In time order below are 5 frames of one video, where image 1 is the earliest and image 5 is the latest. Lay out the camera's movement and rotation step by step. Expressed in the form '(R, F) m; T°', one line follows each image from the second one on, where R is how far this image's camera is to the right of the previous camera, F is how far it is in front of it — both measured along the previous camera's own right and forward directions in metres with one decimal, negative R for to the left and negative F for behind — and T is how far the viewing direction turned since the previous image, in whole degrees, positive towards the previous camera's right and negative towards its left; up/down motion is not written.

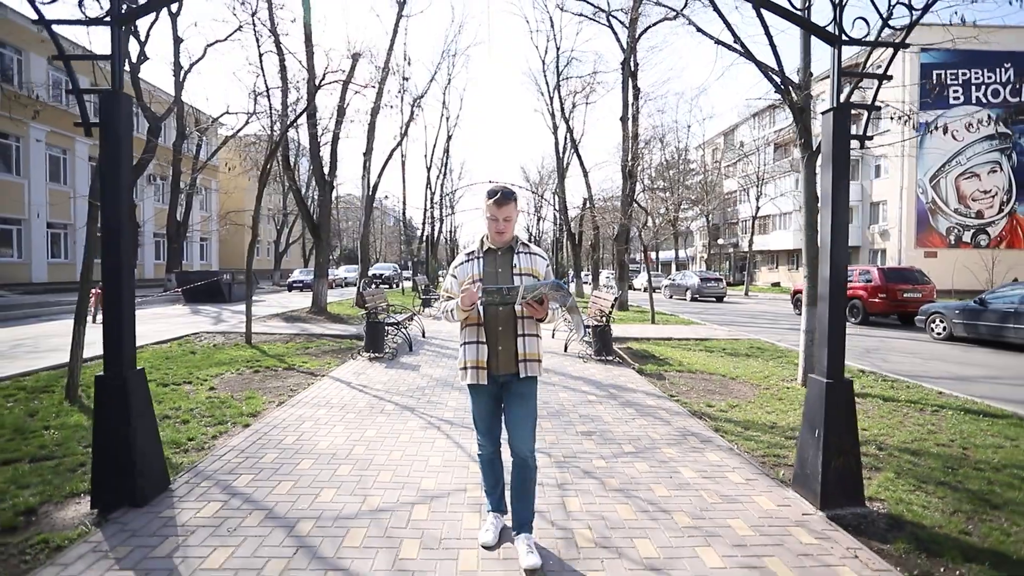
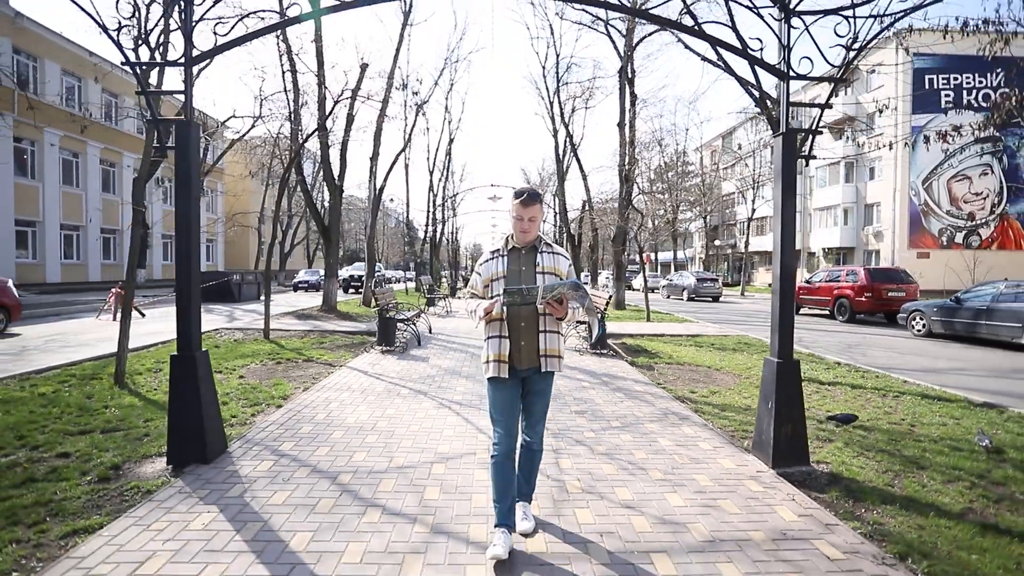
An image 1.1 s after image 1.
(0.0, -0.7) m; 0°
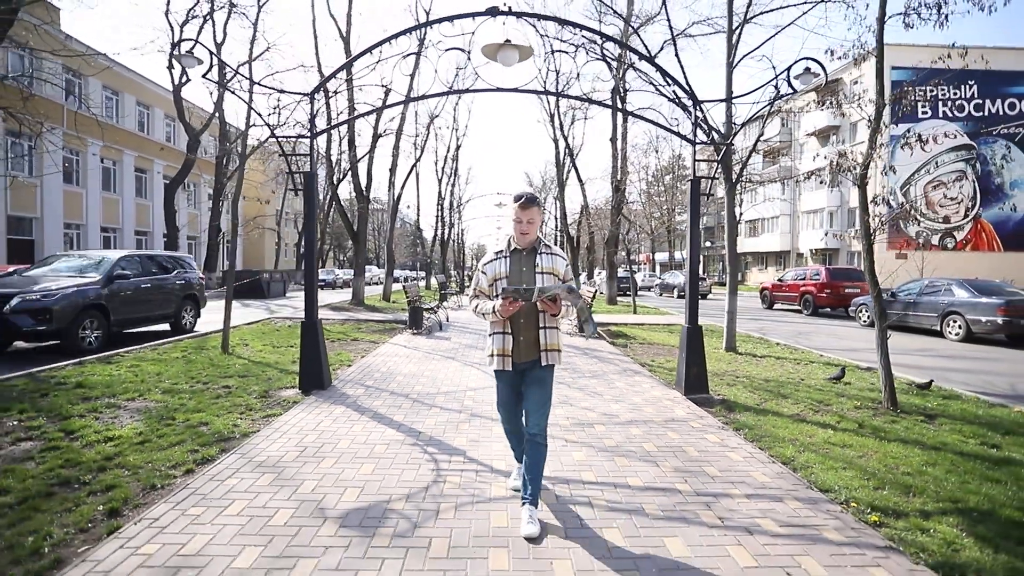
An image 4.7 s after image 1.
(0.0, -2.3) m; 0°
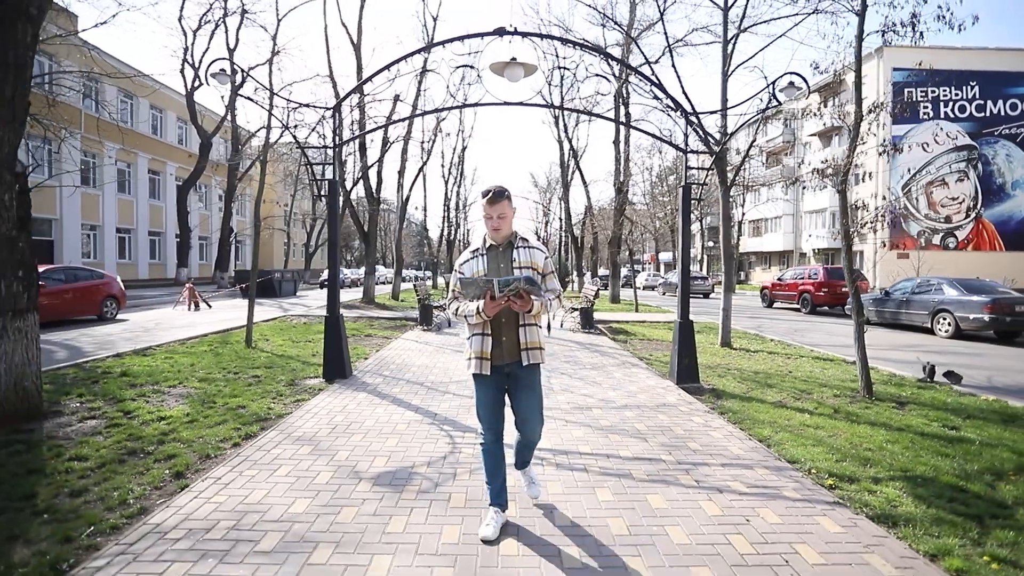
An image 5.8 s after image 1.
(0.0, -0.6) m; -1°
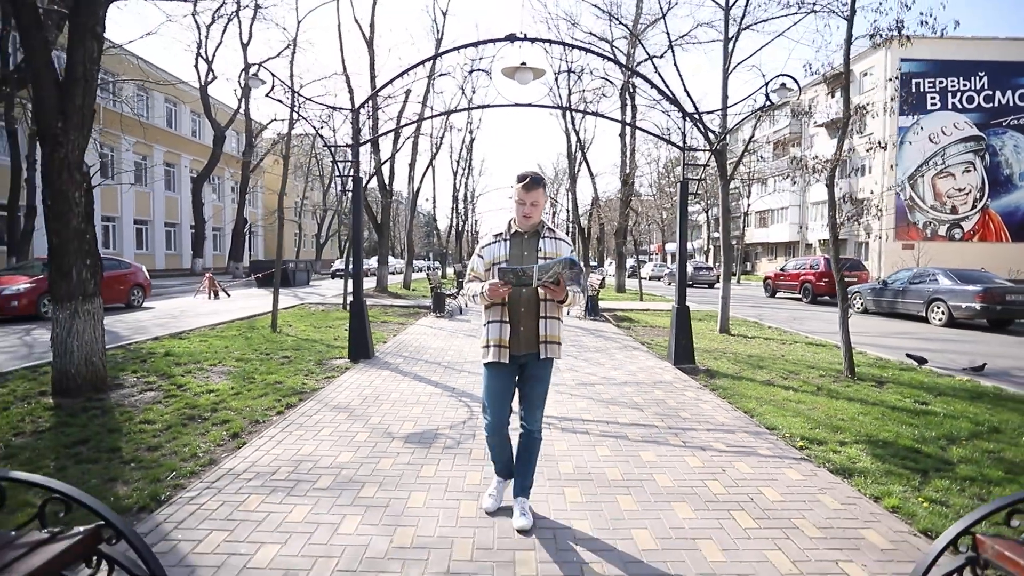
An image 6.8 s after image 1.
(0.0, -0.6) m; -1°
